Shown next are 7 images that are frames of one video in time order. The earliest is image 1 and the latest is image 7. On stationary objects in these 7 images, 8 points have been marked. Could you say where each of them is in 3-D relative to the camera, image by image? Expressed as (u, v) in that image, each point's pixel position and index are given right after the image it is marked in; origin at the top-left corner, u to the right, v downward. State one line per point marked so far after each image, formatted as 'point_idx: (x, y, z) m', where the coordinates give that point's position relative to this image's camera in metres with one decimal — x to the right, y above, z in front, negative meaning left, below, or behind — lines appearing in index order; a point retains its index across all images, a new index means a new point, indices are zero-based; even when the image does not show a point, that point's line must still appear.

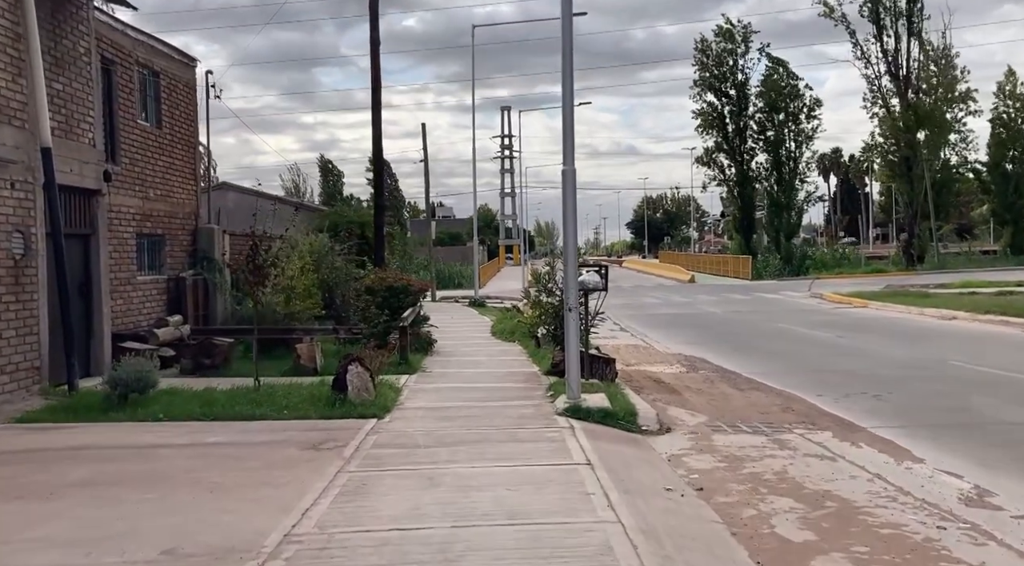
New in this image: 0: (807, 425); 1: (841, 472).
0: (+3.2, -1.5, +9.4) m
1: (+2.7, -1.6, +7.1) m
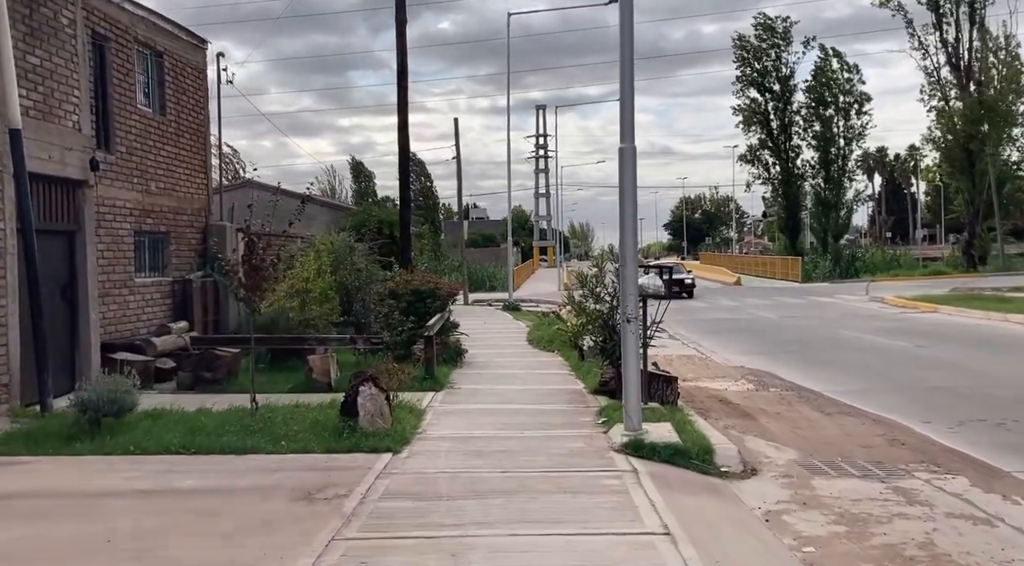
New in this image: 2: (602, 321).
0: (+3.6, -1.6, +7.5) m
1: (+3.0, -1.6, +5.2) m
2: (+1.2, -0.5, +11.2) m
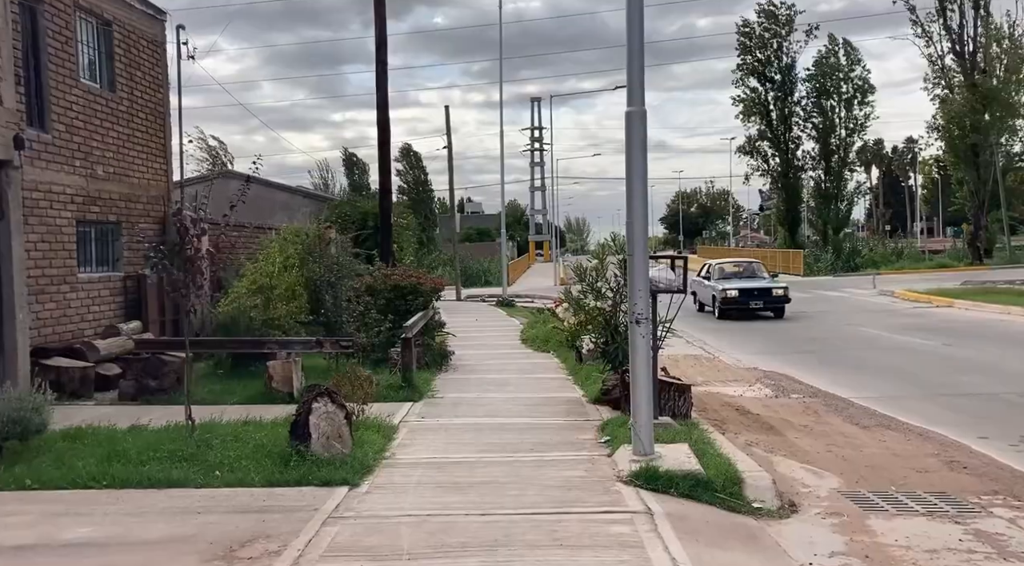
0: (+3.5, -1.5, +6.1) m
1: (+2.9, -1.5, +3.8) m
2: (+1.0, -0.4, +9.8) m
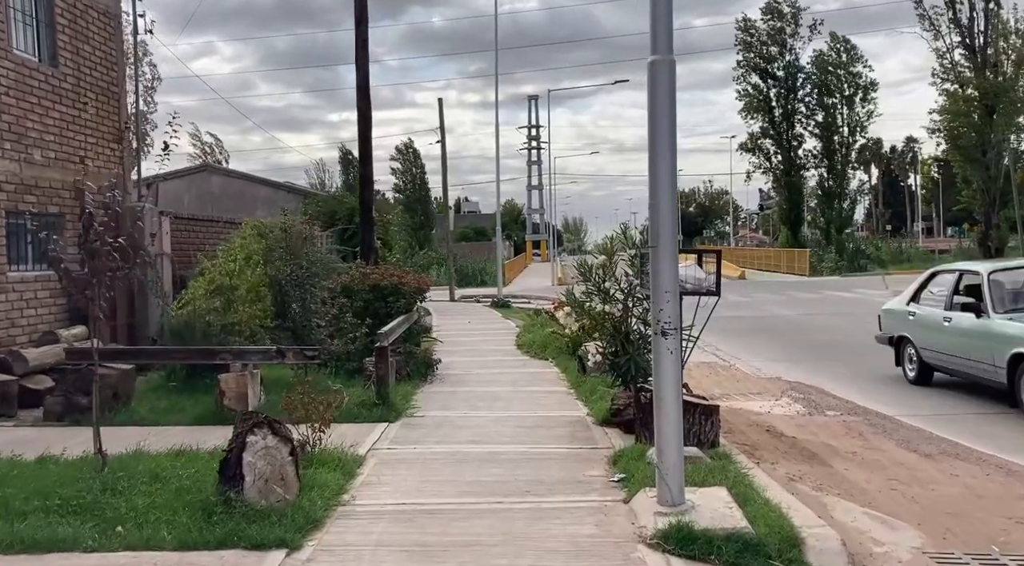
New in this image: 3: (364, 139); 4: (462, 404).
0: (+3.4, -1.5, +4.6) m
1: (+2.9, -1.5, +2.3) m
2: (+1.0, -0.4, +8.3) m
3: (-2.4, +2.3, +14.1) m
4: (-0.6, -1.4, +9.8) m
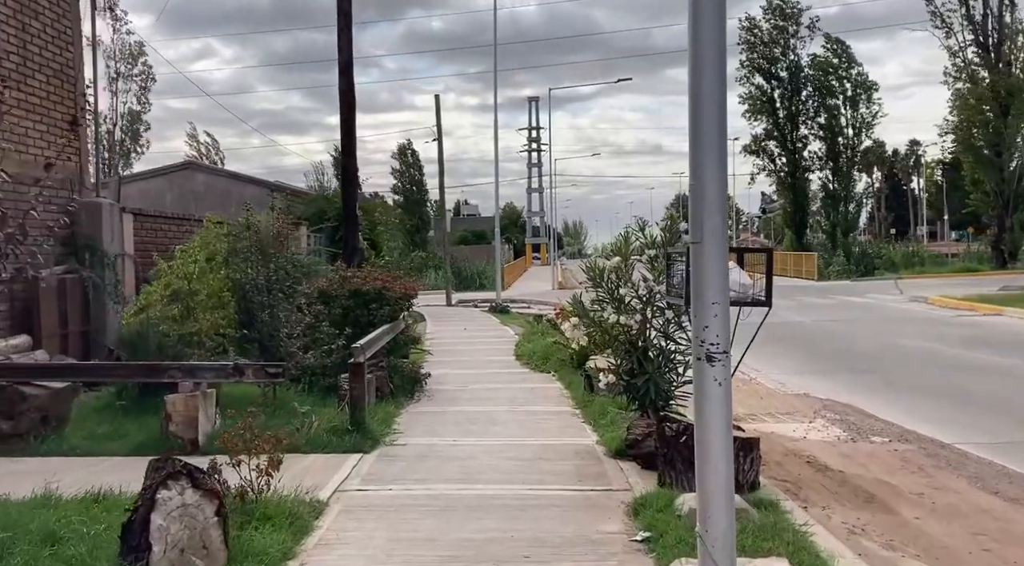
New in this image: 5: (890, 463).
0: (+3.4, -1.6, +3.3) m
1: (+2.8, -1.6, +1.0) m
2: (+0.9, -0.5, +7.0) m
3: (-2.4, +2.3, +12.8) m
4: (-0.6, -1.4, +8.5) m
5: (+3.2, -1.5, +7.5) m
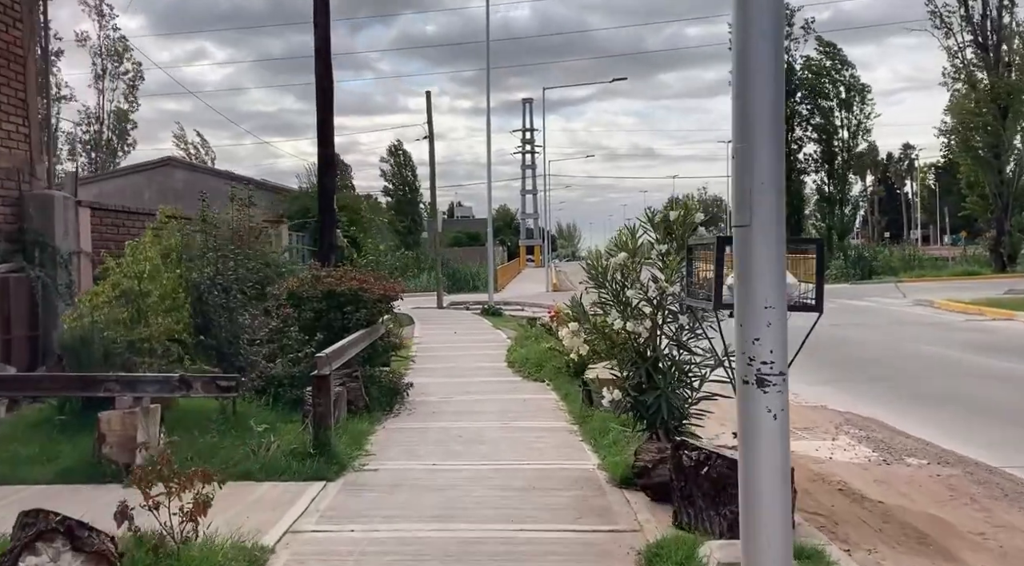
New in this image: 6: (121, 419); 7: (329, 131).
0: (+3.3, -1.6, +2.3) m
1: (+2.8, -1.6, 0.0) m
2: (+0.9, -0.5, +6.0) m
3: (-2.5, +2.3, +11.8) m
4: (-0.7, -1.4, +7.5) m
5: (+3.2, -1.5, +6.5) m
6: (-2.9, -1.0, +6.4) m
7: (-2.5, +2.1, +11.8) m
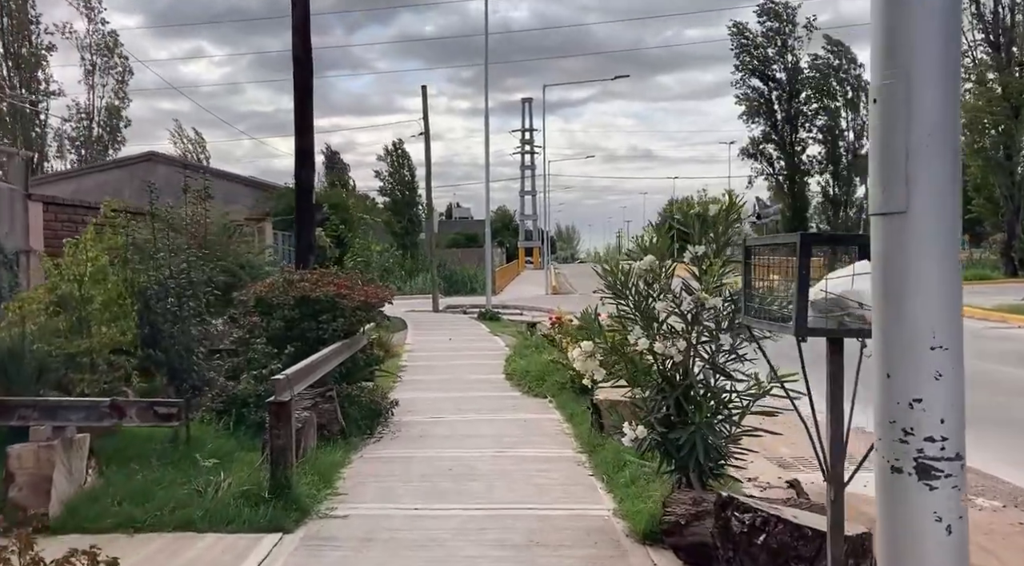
0: (+3.3, -1.6, +1.2) m
1: (+2.8, -1.6, -1.1) m
2: (+0.8, -0.5, +4.9) m
3: (-2.5, +2.2, +10.7) m
4: (-0.7, -1.5, +6.3) m
5: (+3.1, -1.6, +5.3) m
6: (-2.9, -1.0, +5.2) m
7: (-2.5, +2.0, +10.7) m
